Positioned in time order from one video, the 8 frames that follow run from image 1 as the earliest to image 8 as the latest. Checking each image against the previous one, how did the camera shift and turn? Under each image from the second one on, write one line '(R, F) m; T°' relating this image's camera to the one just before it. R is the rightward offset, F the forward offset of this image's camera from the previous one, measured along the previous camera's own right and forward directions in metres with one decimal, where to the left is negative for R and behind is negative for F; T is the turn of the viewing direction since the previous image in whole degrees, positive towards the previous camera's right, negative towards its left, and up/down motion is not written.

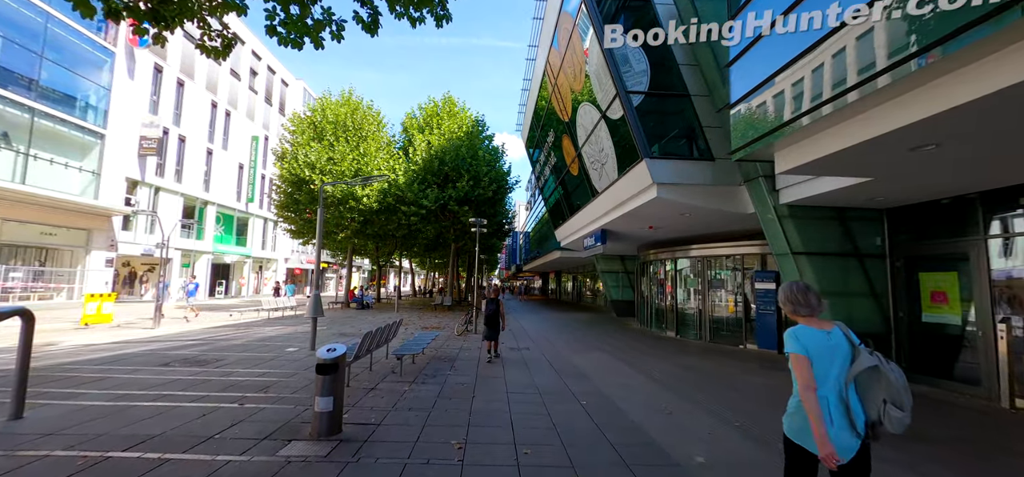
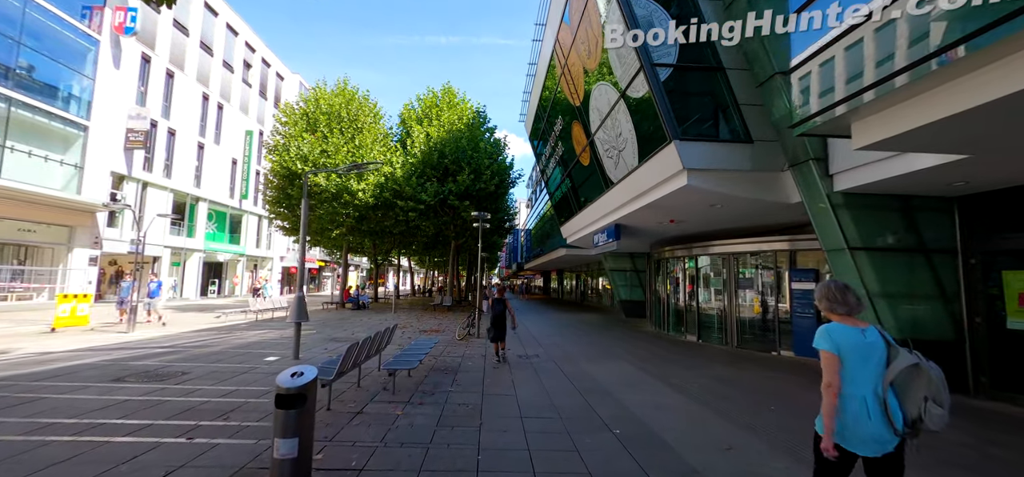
(-0.2, +1.0) m; 0°
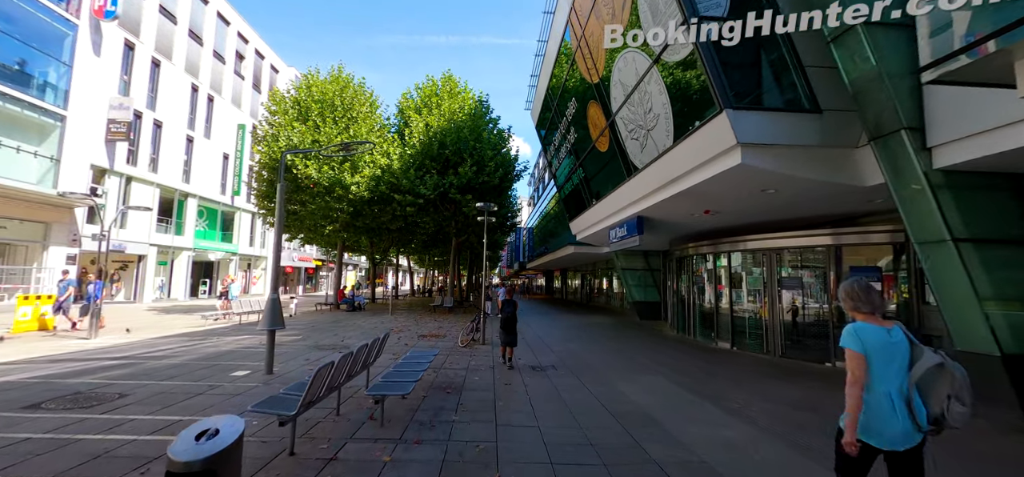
(-0.3, +1.3) m; 0°
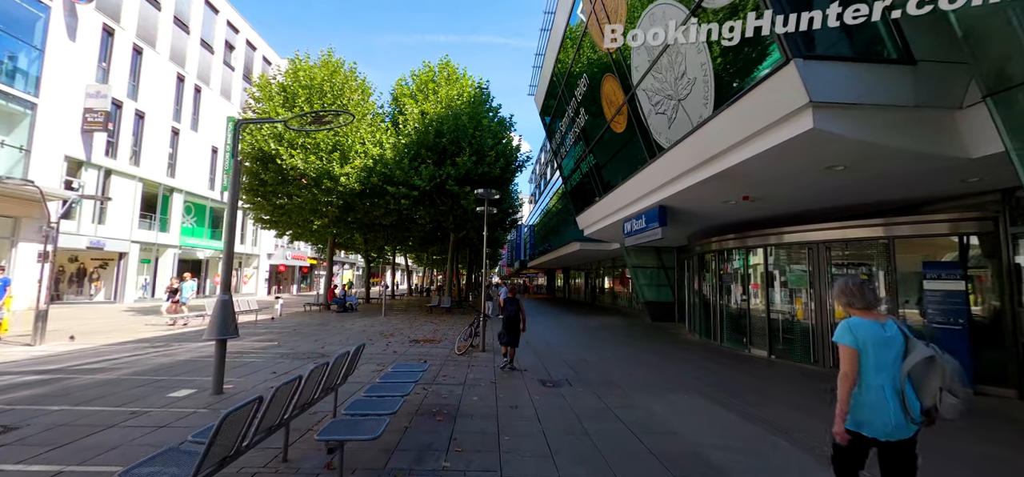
(-0.1, +1.3) m; 0°
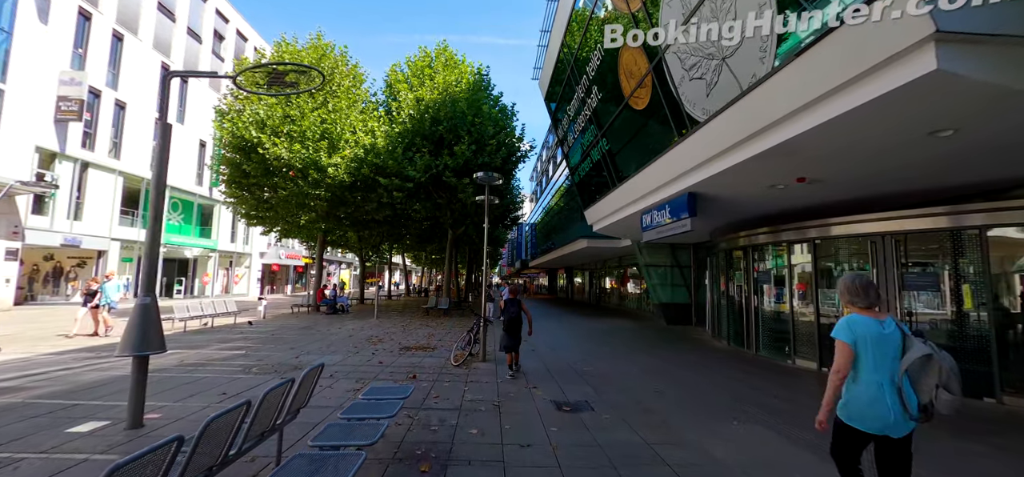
(-0.1, +1.3) m; 0°
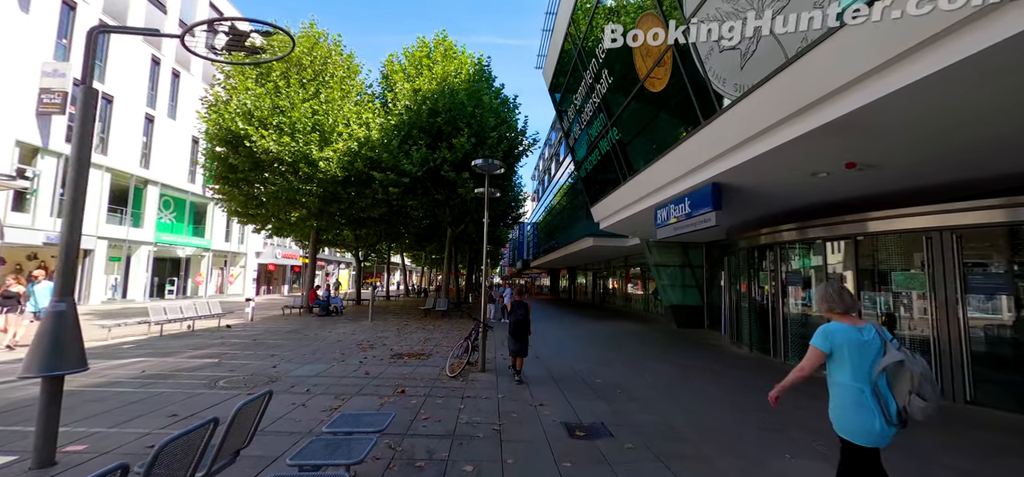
(0.0, +0.8) m; 0°
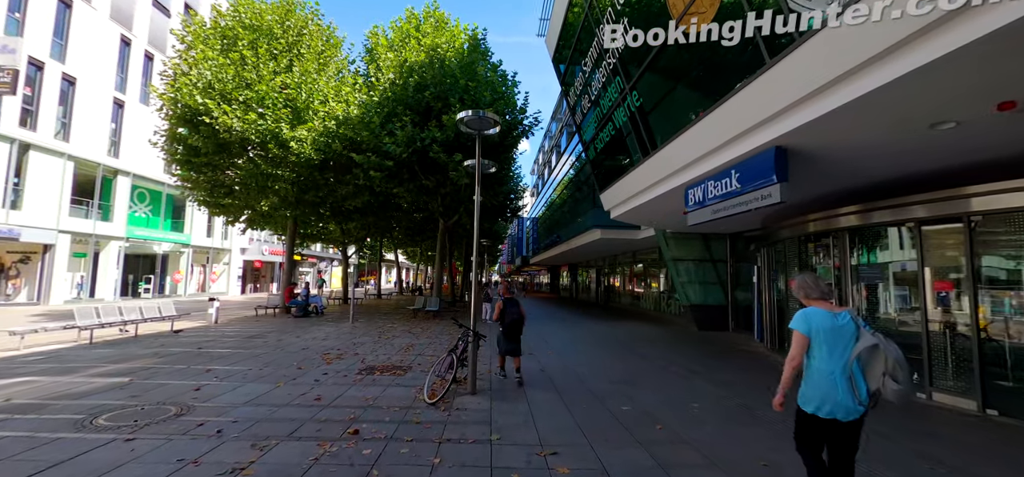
(0.0, +1.7) m; 0°
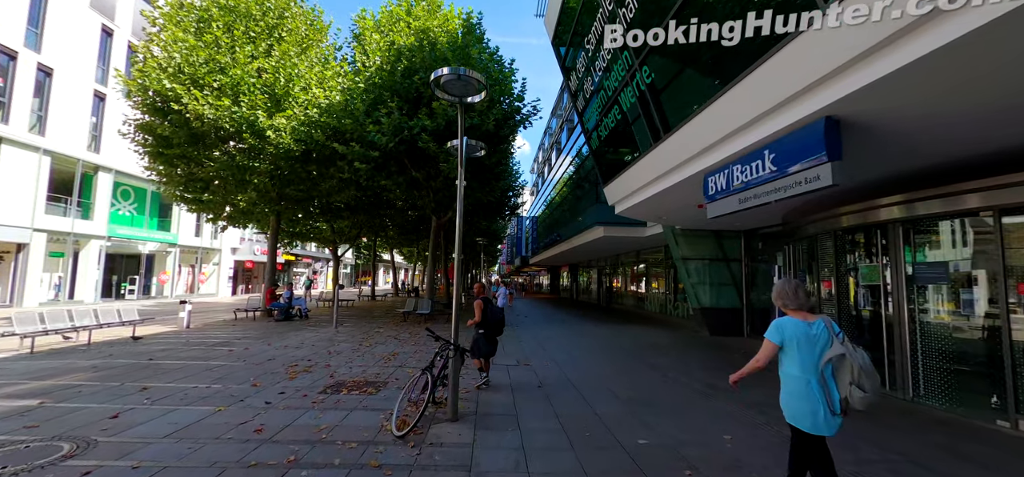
(+0.1, +1.0) m; 0°
